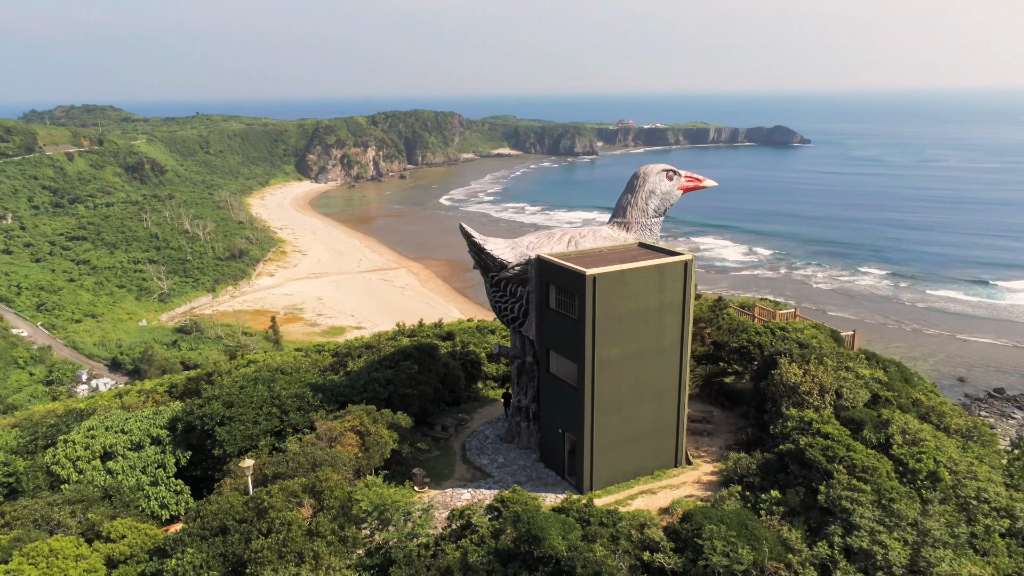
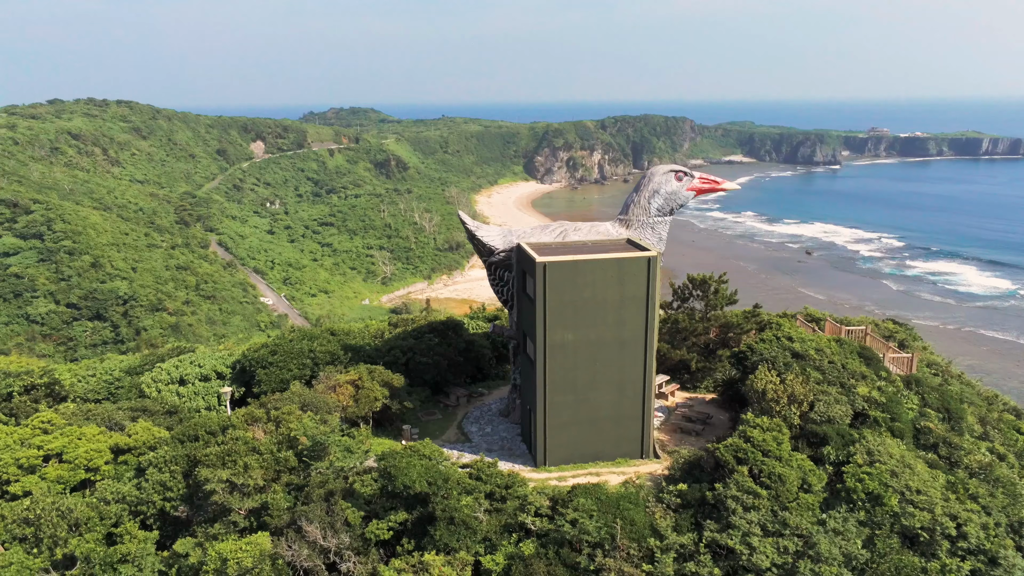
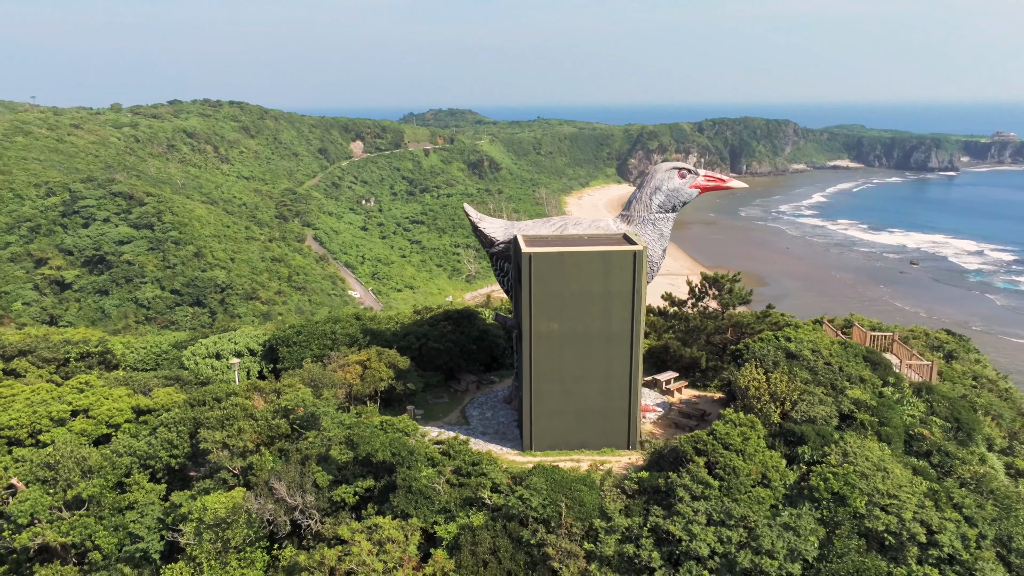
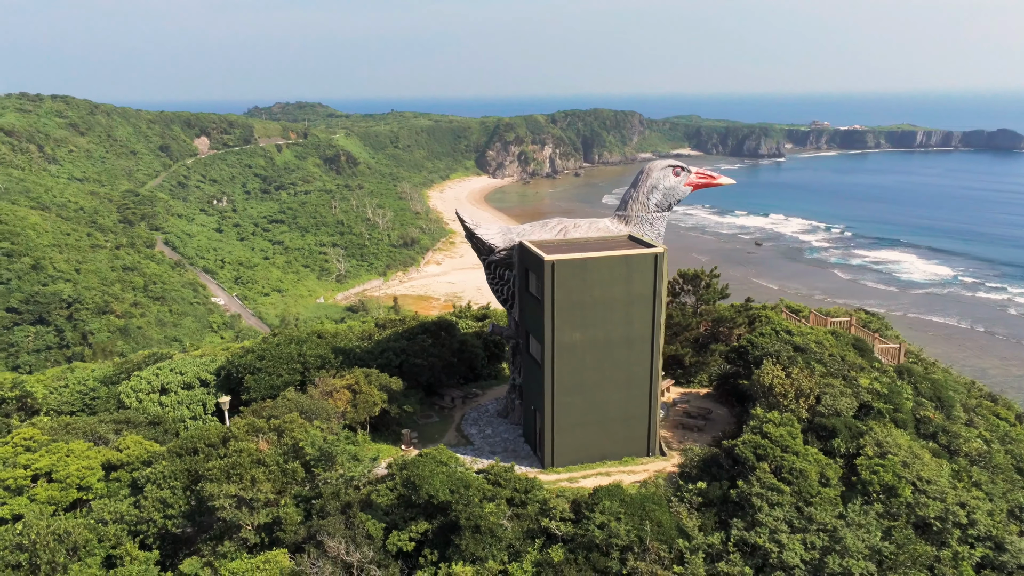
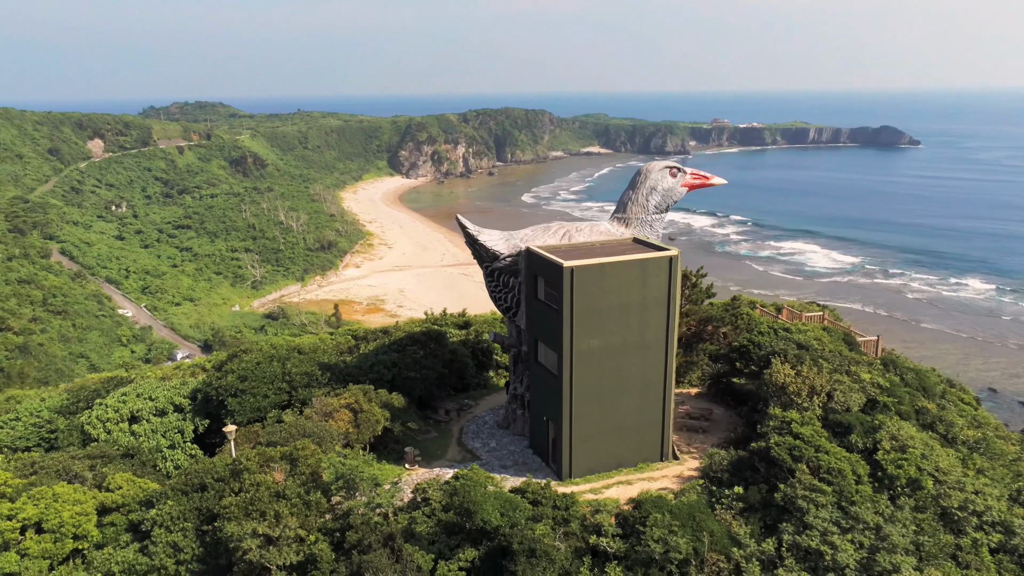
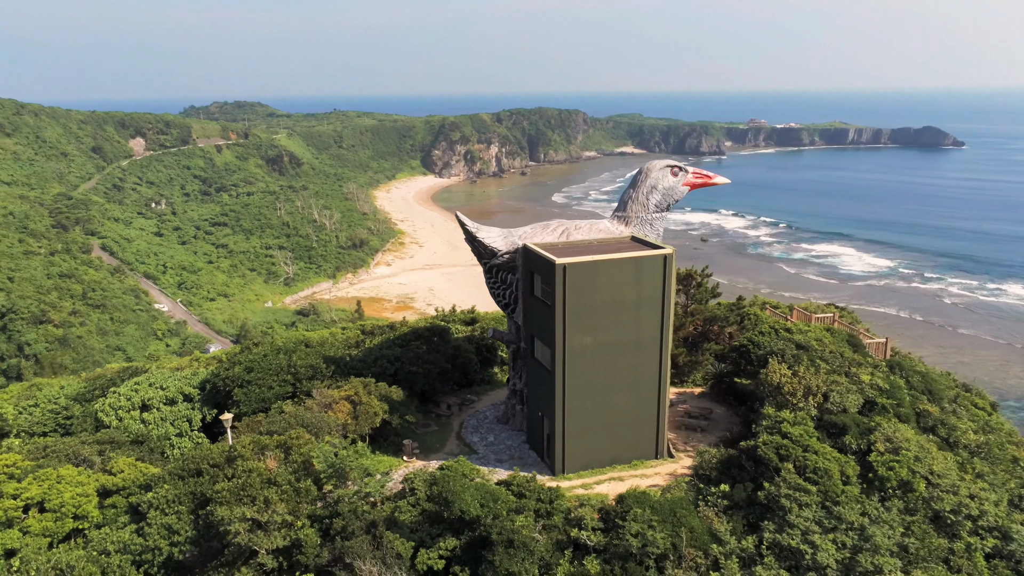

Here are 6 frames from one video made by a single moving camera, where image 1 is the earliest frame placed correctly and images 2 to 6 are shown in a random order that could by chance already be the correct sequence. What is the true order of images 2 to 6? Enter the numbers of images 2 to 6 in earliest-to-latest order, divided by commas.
5, 6, 4, 2, 3
